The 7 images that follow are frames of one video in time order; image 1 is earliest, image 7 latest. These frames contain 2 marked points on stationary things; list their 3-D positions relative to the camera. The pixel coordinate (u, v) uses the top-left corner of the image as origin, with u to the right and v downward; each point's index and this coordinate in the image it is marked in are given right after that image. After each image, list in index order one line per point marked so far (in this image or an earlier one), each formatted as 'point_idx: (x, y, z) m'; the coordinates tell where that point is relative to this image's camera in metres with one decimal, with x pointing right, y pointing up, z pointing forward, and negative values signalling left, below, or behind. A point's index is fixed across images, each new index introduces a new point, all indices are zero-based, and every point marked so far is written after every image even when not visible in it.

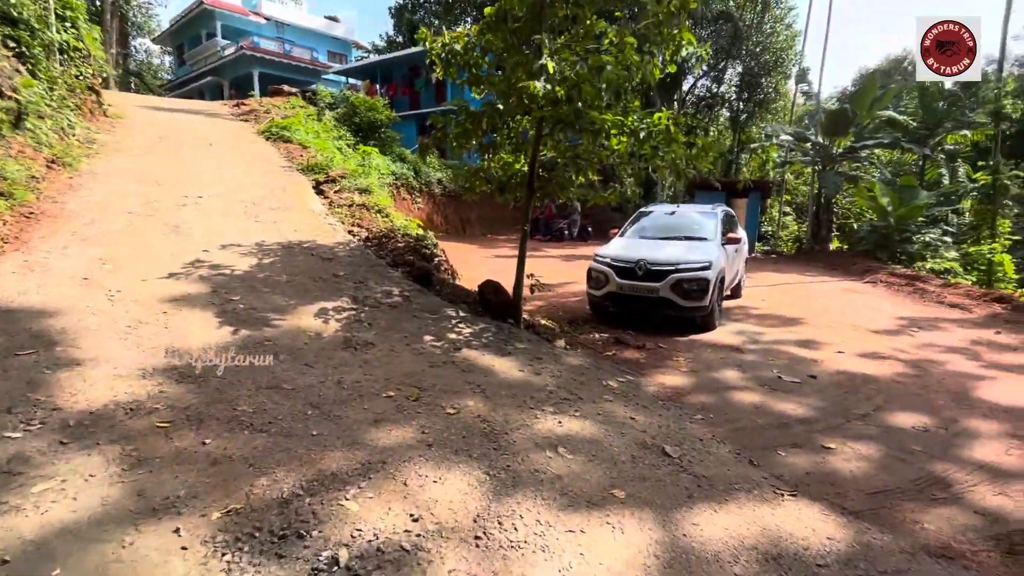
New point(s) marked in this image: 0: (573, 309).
0: (+1.1, -0.4, +8.5) m
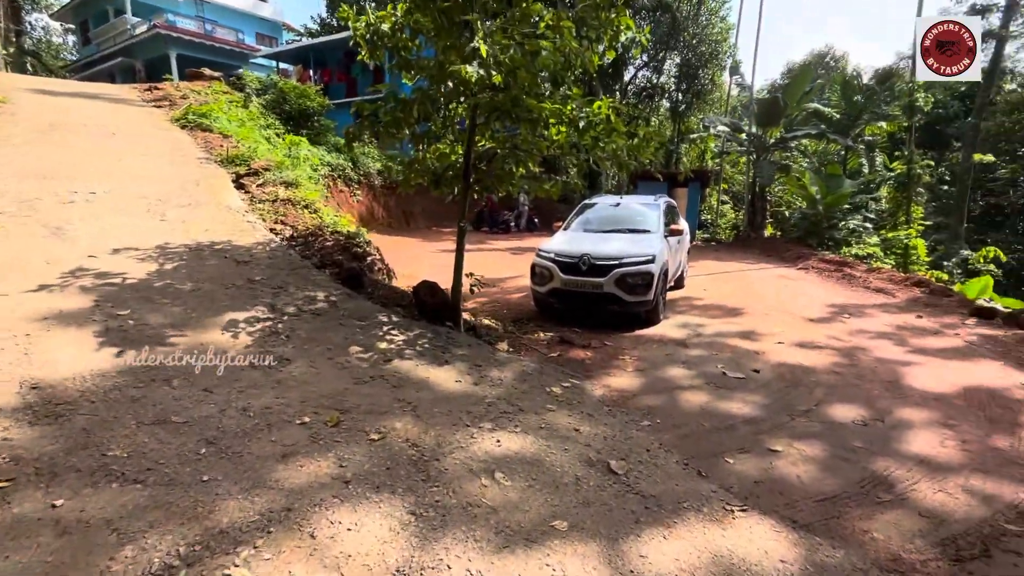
0: (+0.1, -0.3, +8.2) m
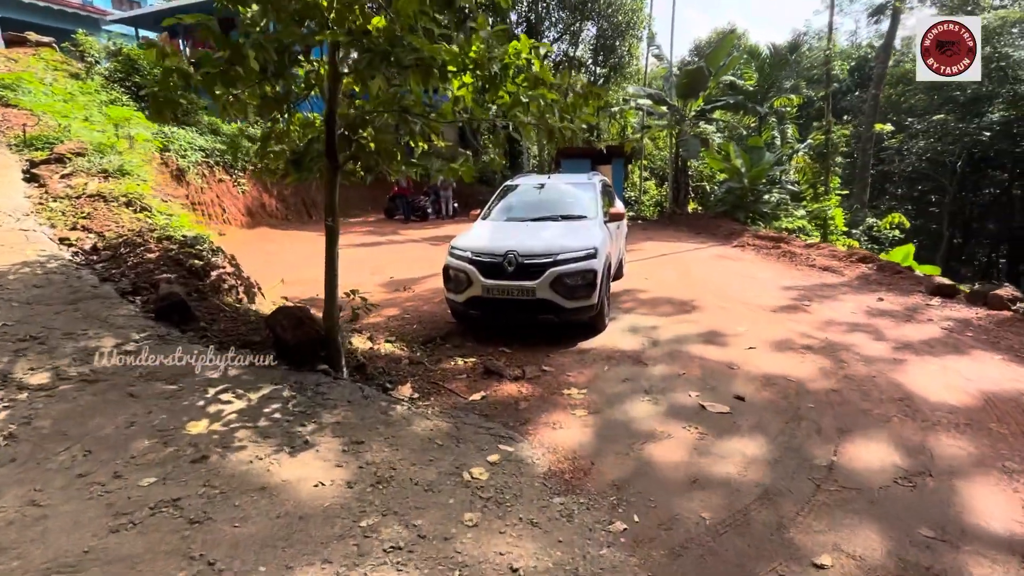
0: (-1.1, -0.4, +6.5) m
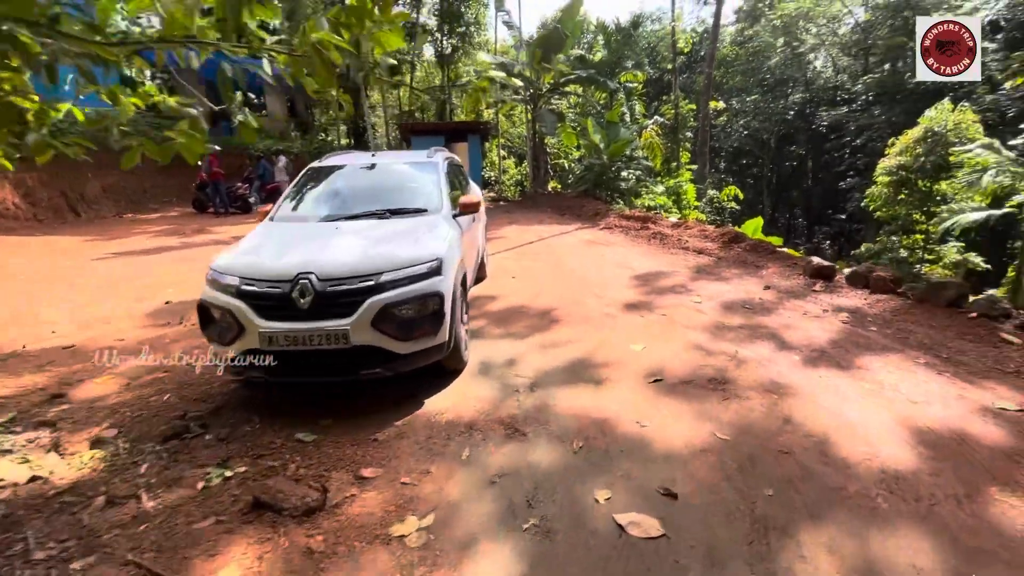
0: (-2.8, -0.8, +4.2) m
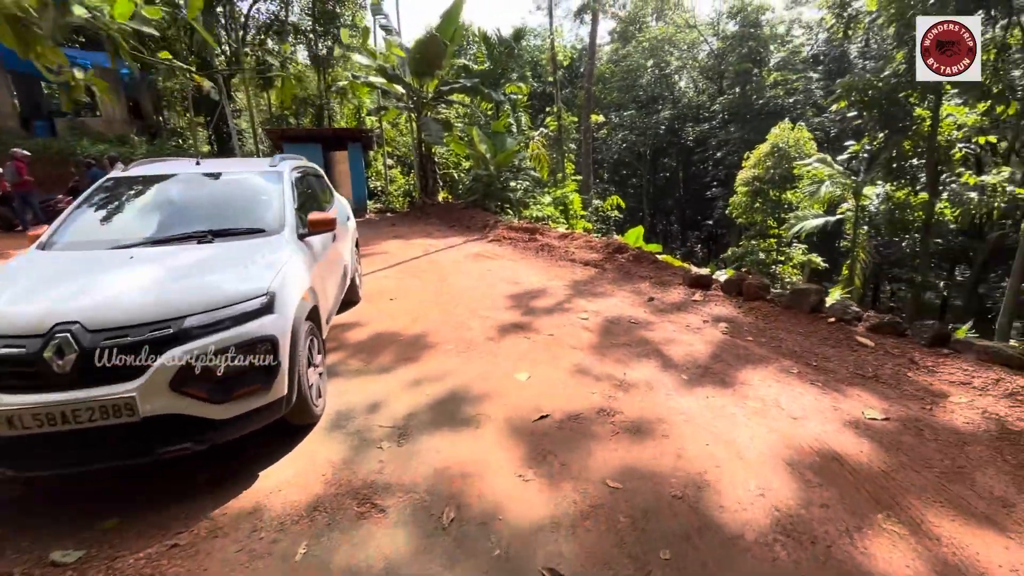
0: (-3.7, -1.2, +2.9) m
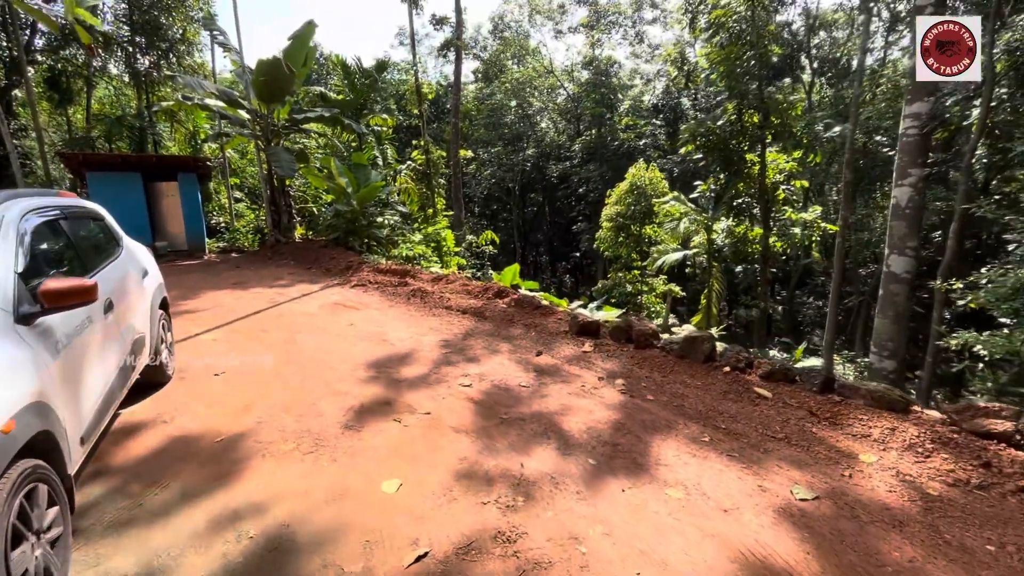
0: (-4.1, -1.7, +0.9) m
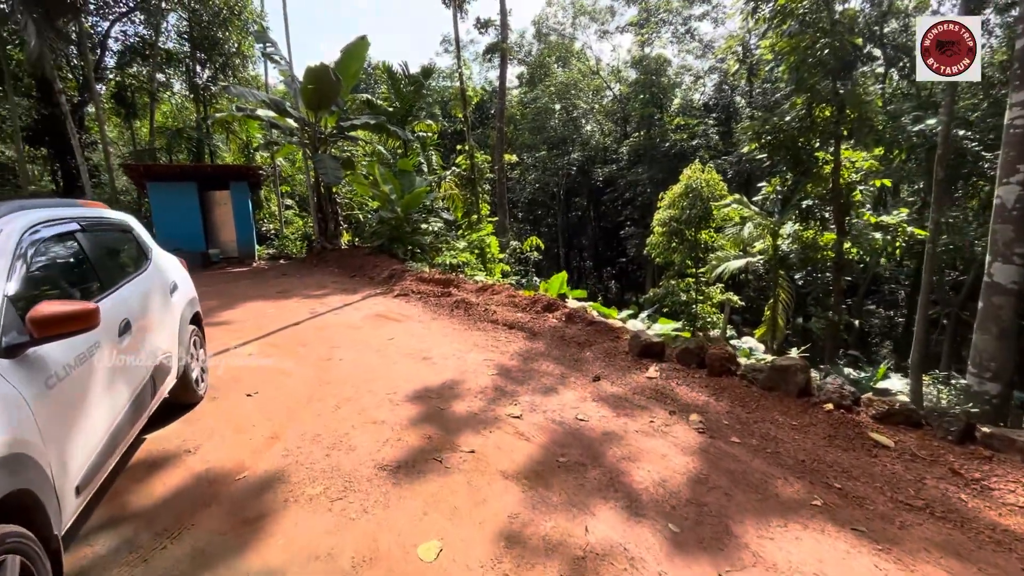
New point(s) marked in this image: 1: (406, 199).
0: (-3.9, -1.8, +0.7) m
1: (-3.0, +2.6, +13.8) m
